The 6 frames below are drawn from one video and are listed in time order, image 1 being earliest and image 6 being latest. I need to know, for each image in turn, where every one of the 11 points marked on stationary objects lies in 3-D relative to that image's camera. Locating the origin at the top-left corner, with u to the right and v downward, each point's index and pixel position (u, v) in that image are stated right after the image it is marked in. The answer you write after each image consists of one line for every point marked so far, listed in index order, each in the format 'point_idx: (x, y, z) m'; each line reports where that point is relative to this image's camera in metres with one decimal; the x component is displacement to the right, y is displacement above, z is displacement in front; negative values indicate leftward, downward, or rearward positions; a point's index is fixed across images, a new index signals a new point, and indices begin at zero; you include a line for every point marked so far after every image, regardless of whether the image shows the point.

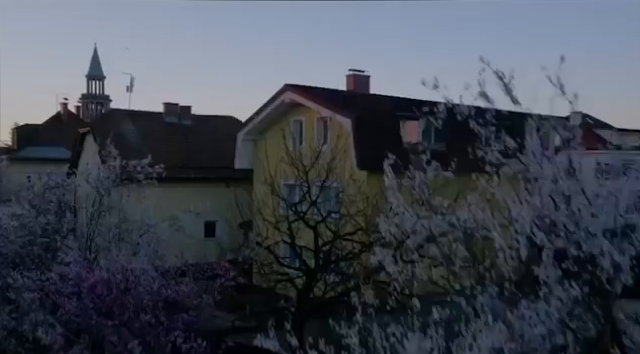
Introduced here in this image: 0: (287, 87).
0: (-0.6, +1.7, +11.3) m
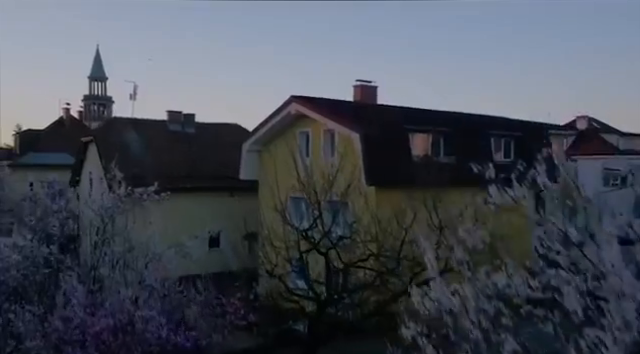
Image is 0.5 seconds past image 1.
0: (-0.5, +1.5, +11.1) m
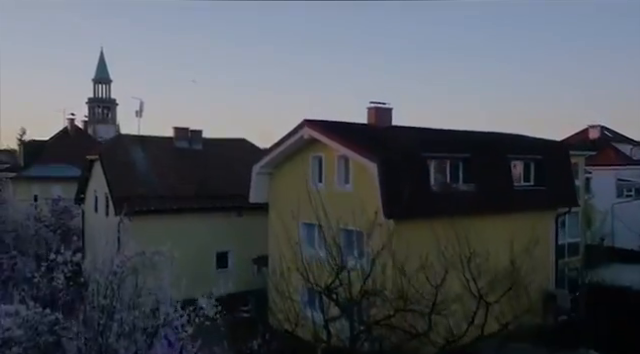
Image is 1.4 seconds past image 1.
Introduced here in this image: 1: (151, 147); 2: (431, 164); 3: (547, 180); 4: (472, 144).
0: (-0.3, +1.0, +10.8) m
1: (-4.4, +0.7, +15.6) m
2: (+2.2, +0.2, +10.1) m
3: (+4.4, -0.1, +11.4) m
4: (+2.8, +0.5, +10.6) m
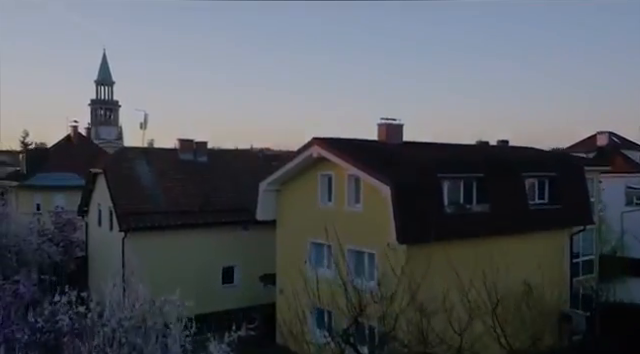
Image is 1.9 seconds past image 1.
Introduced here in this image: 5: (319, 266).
0: (-0.1, +0.7, +10.5) m
1: (-4.2, +0.4, +15.4) m
2: (+2.3, -0.1, +9.8) m
3: (+4.6, -0.4, +11.1) m
4: (+2.9, +0.2, +10.3) m
5: (0.0, -1.7, +11.0) m
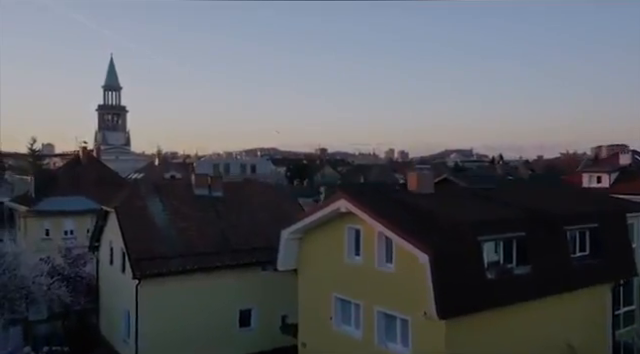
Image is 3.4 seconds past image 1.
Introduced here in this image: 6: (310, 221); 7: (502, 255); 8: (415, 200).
0: (+0.3, -0.2, +9.9) m
1: (-3.7, -0.5, +14.8) m
2: (+2.8, -1.0, +9.1) m
3: (+5.0, -1.3, +10.4) m
4: (+3.4, -0.7, +9.6) m
5: (+0.5, -2.6, +10.3) m
6: (-0.2, -0.8, +10.6) m
7: (+2.8, -1.2, +9.1) m
8: (+1.6, -0.4, +10.2) m
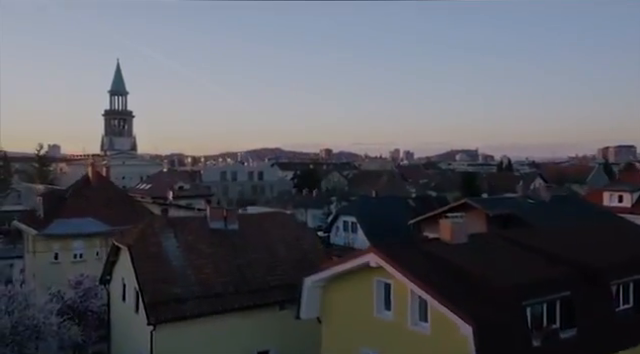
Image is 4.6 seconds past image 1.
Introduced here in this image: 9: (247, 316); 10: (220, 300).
0: (+0.8, -1.0, +9.3) m
1: (-3.3, -1.3, +14.2) m
2: (+3.2, -1.8, +8.5) m
3: (+5.5, -2.1, +9.8) m
4: (+3.8, -1.5, +9.0) m
5: (+0.9, -3.4, +9.8) m
6: (+0.3, -1.6, +10.0) m
7: (+3.2, -2.0, +8.5) m
8: (+2.1, -1.2, +9.6) m
9: (-1.6, -3.1, +13.3) m
10: (-2.2, -2.7, +13.0) m
